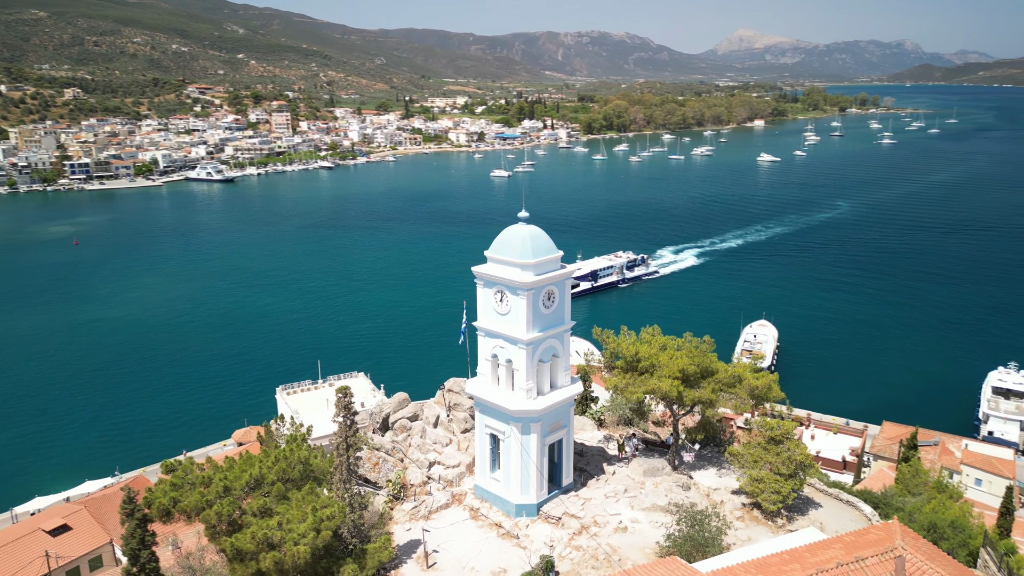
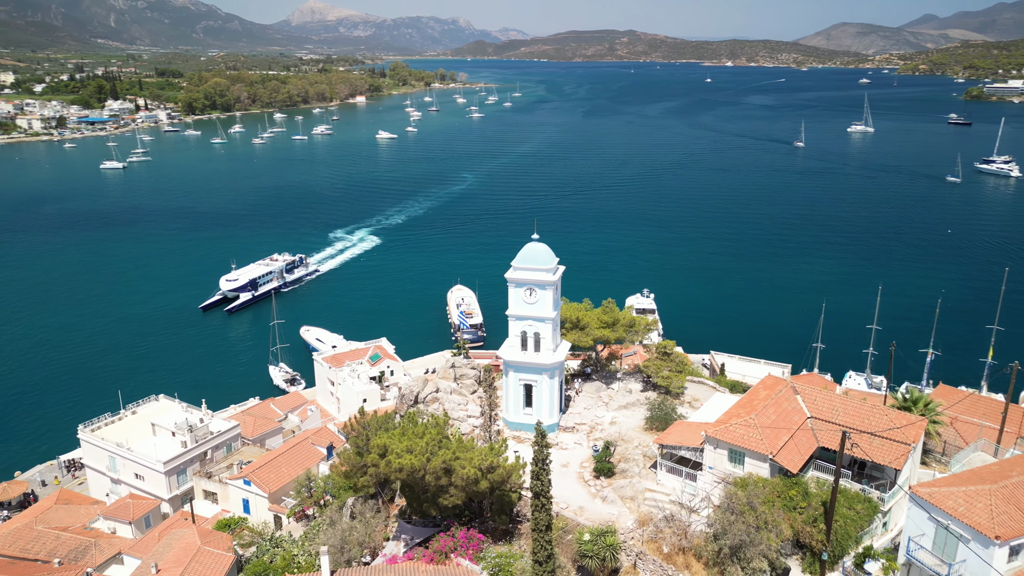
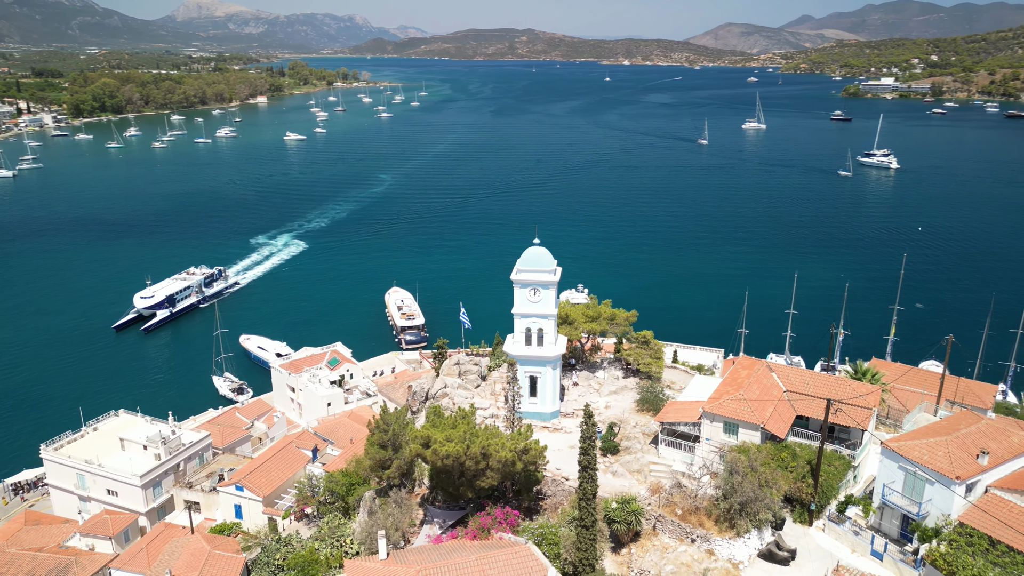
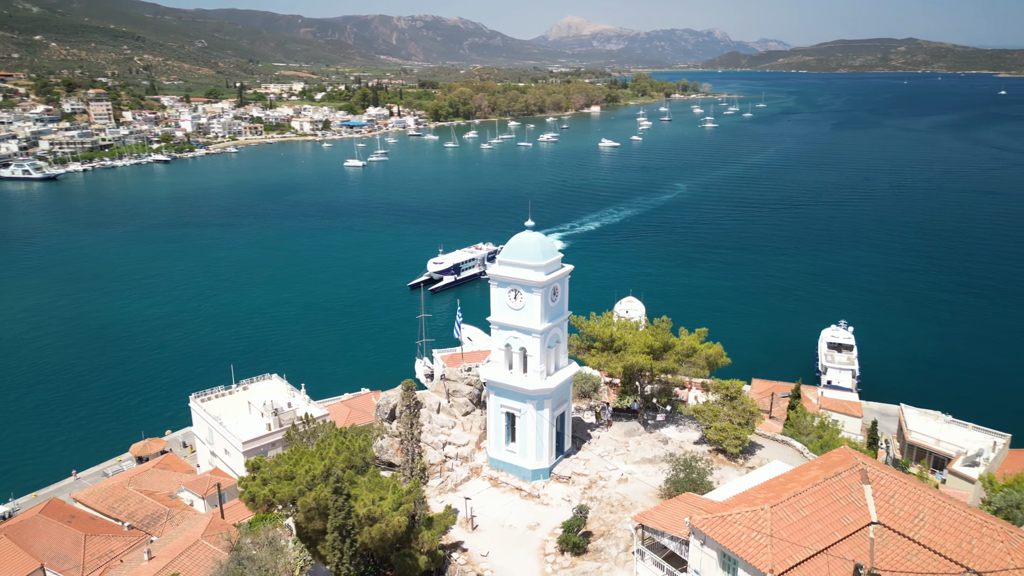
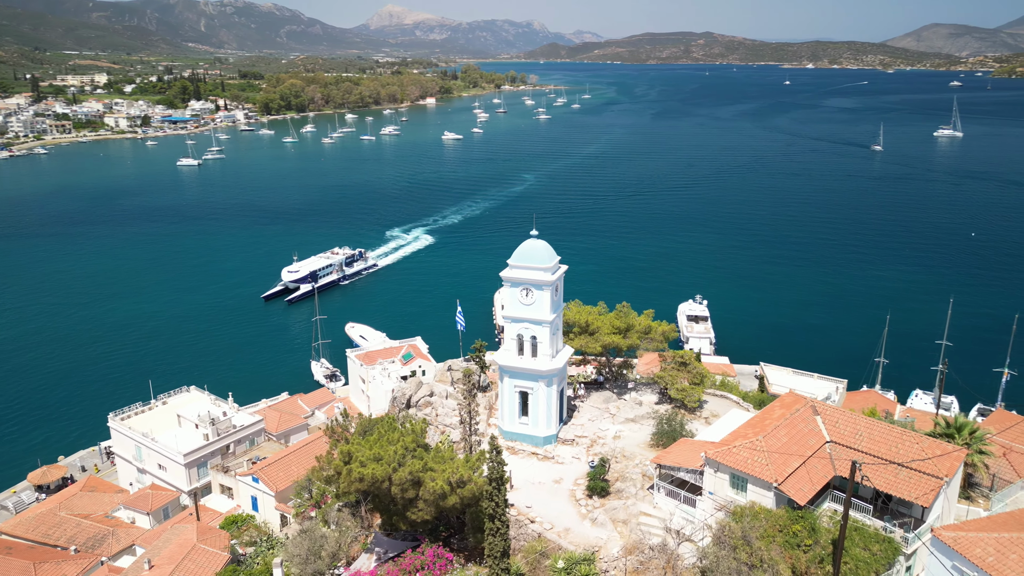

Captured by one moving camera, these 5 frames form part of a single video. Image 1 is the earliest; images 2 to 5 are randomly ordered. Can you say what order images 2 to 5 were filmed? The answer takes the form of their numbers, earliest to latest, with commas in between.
4, 5, 2, 3
